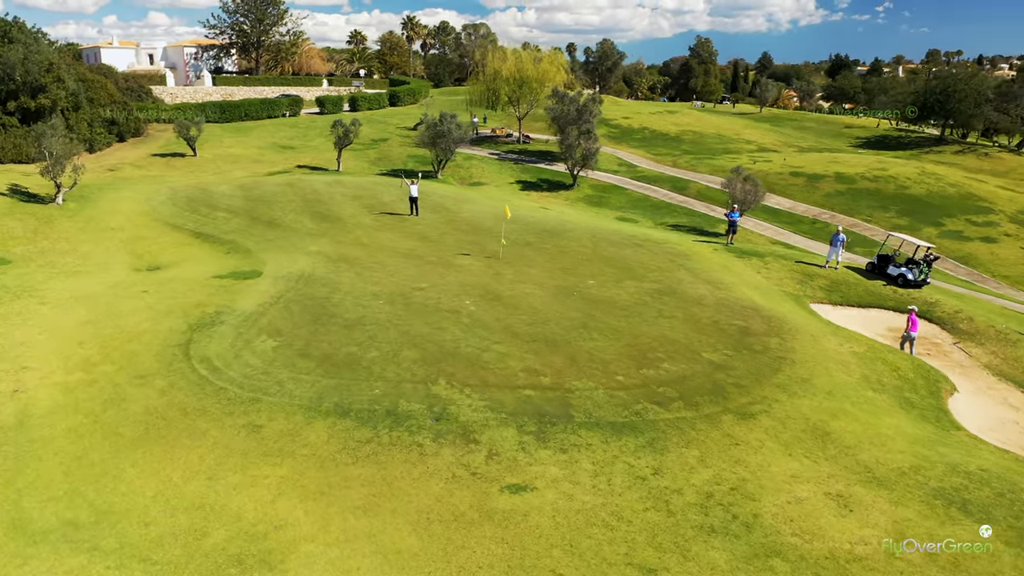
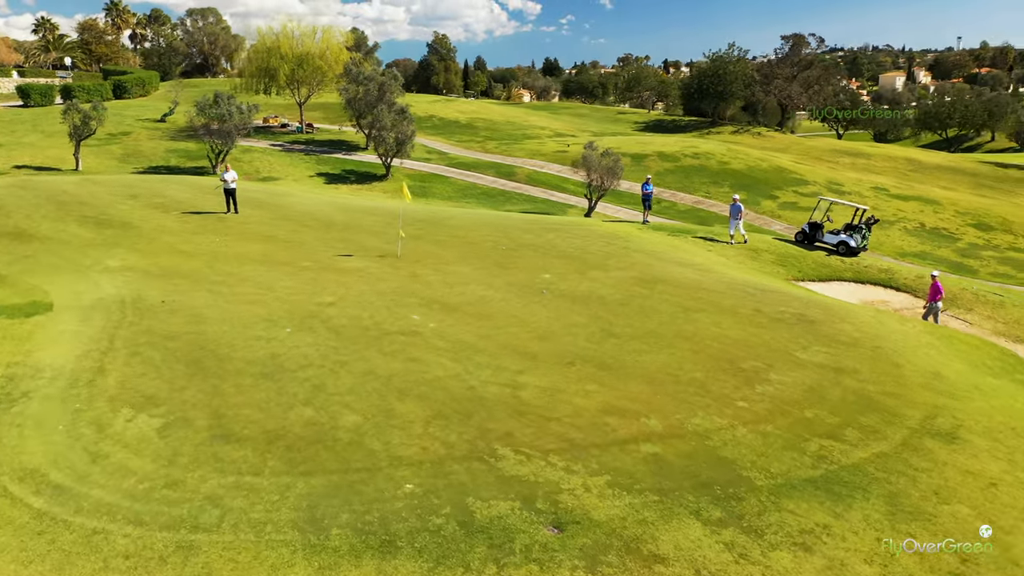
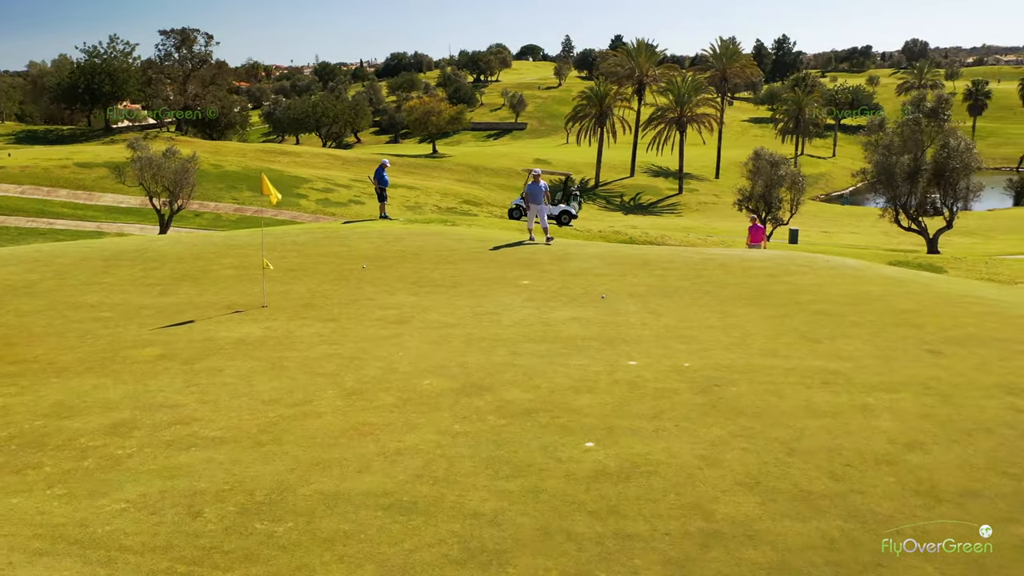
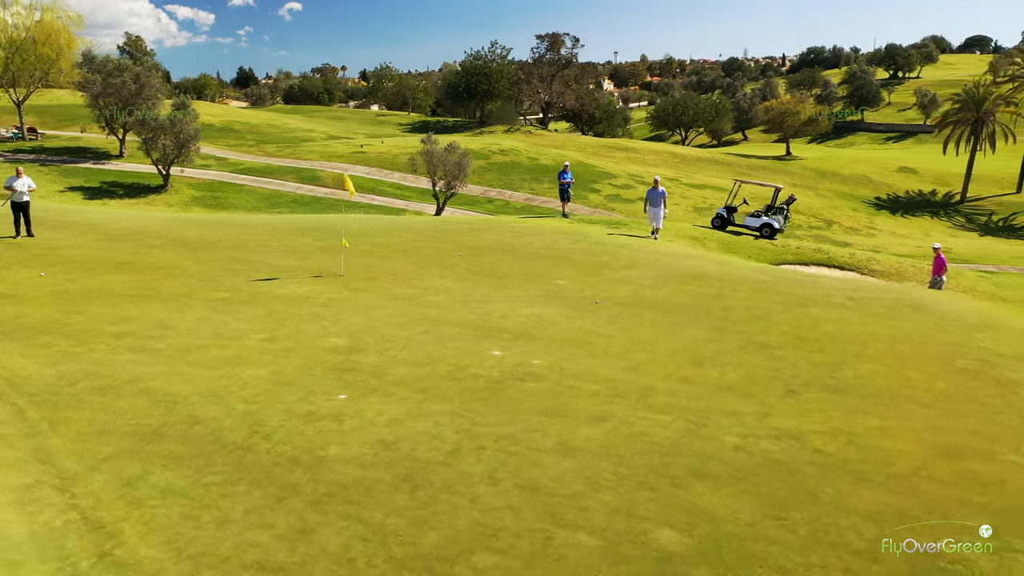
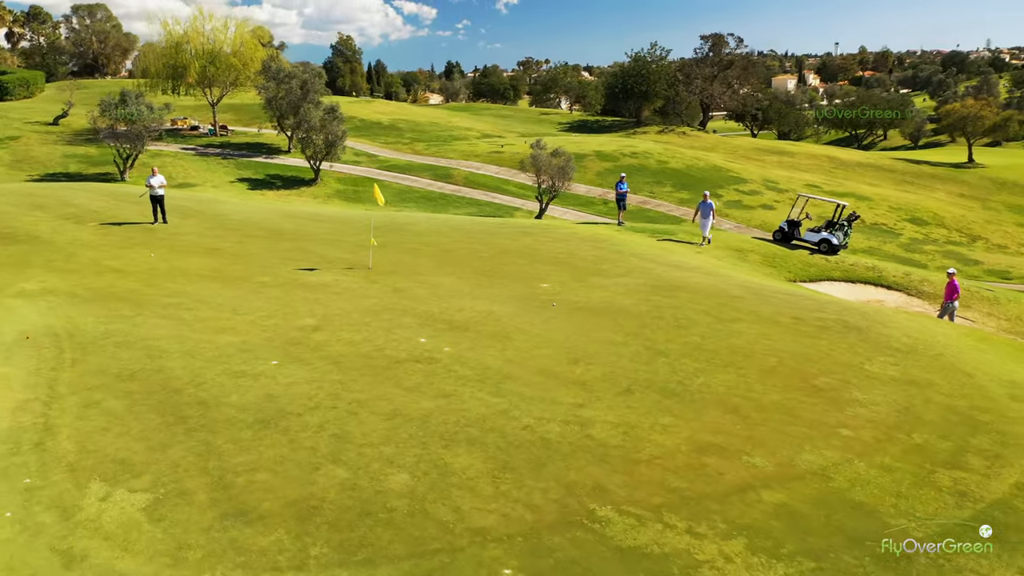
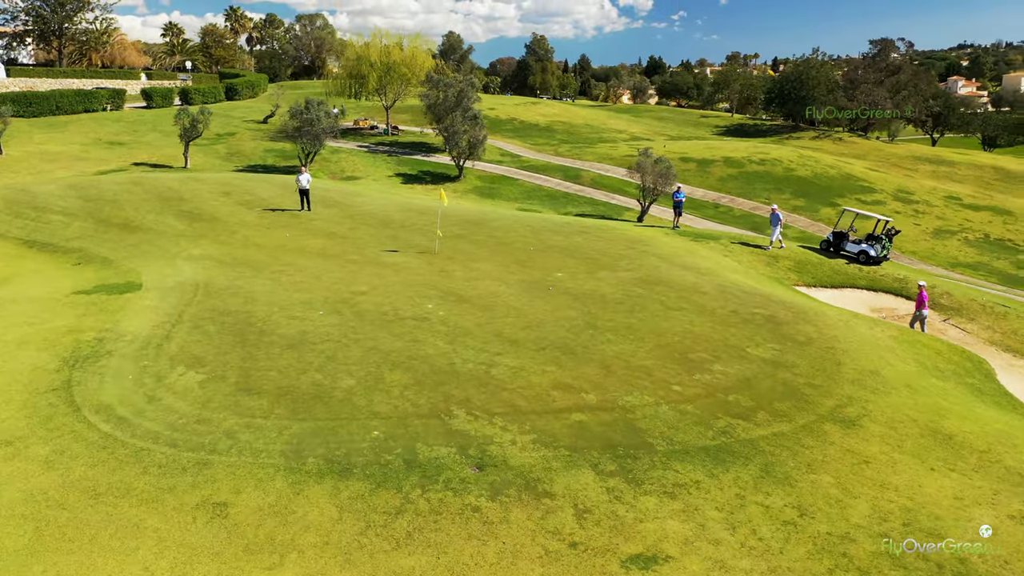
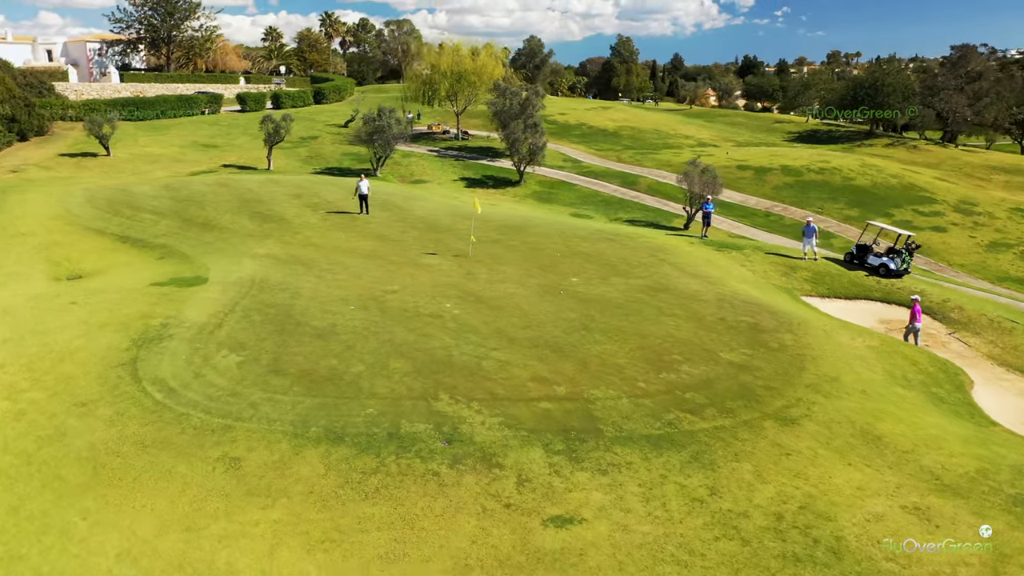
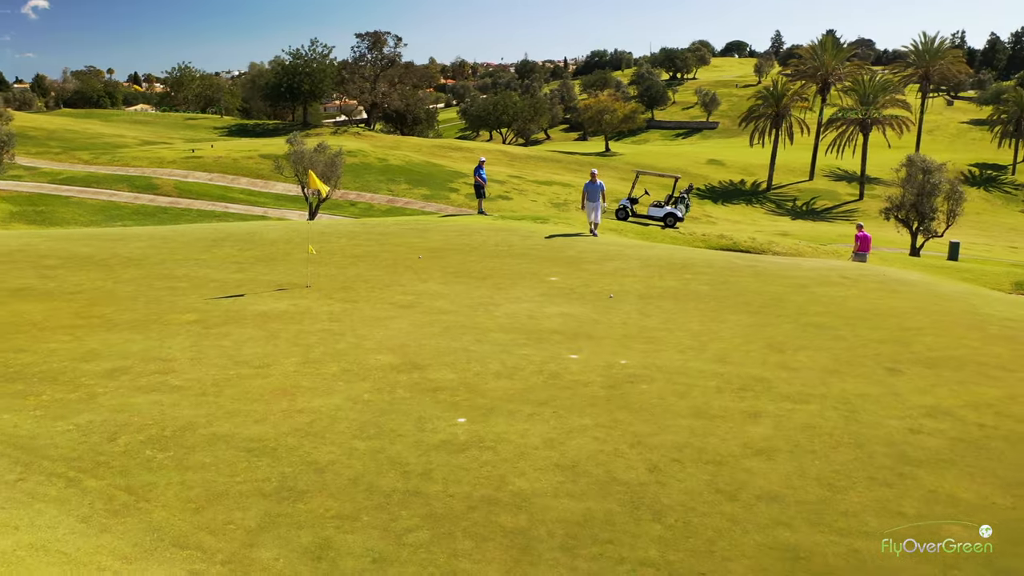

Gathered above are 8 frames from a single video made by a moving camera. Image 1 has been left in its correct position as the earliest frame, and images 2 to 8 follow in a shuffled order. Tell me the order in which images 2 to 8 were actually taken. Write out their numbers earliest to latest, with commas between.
7, 6, 2, 5, 4, 8, 3
